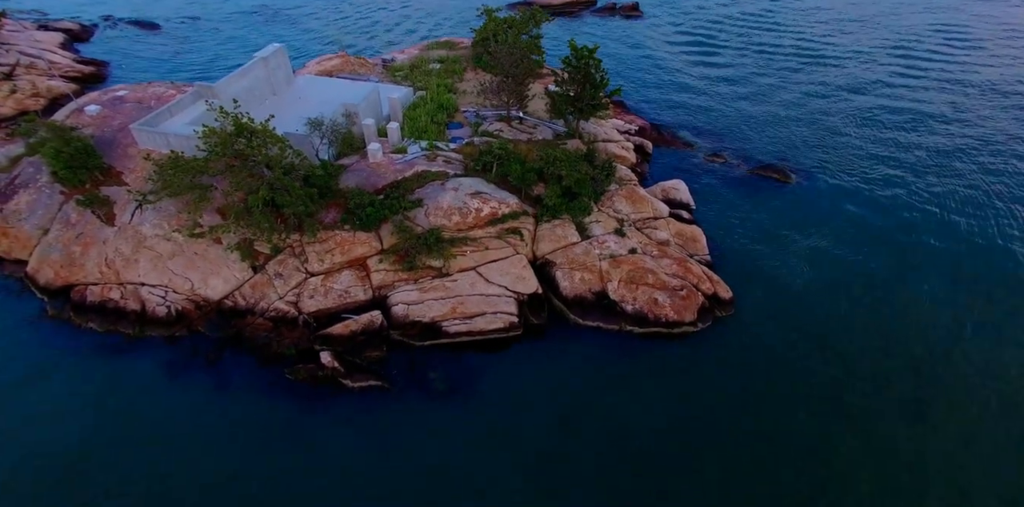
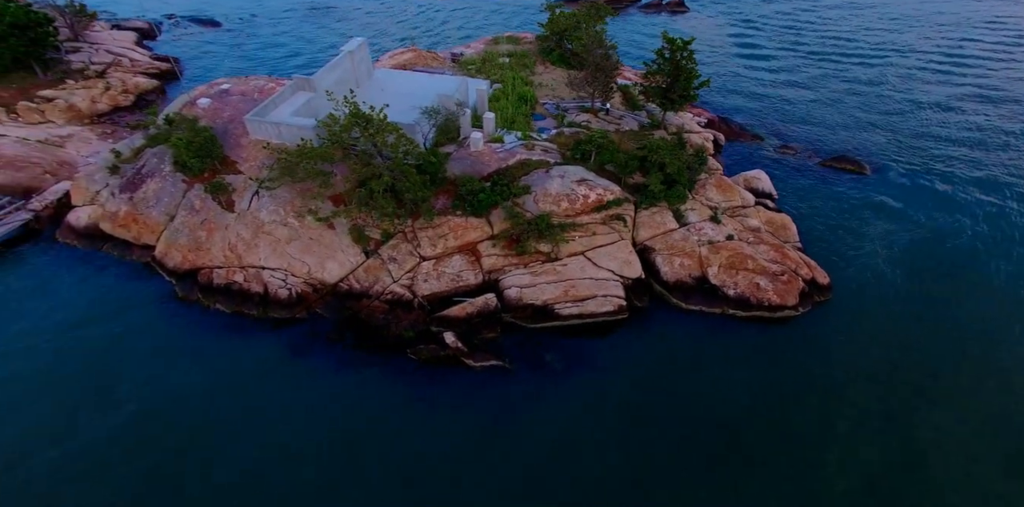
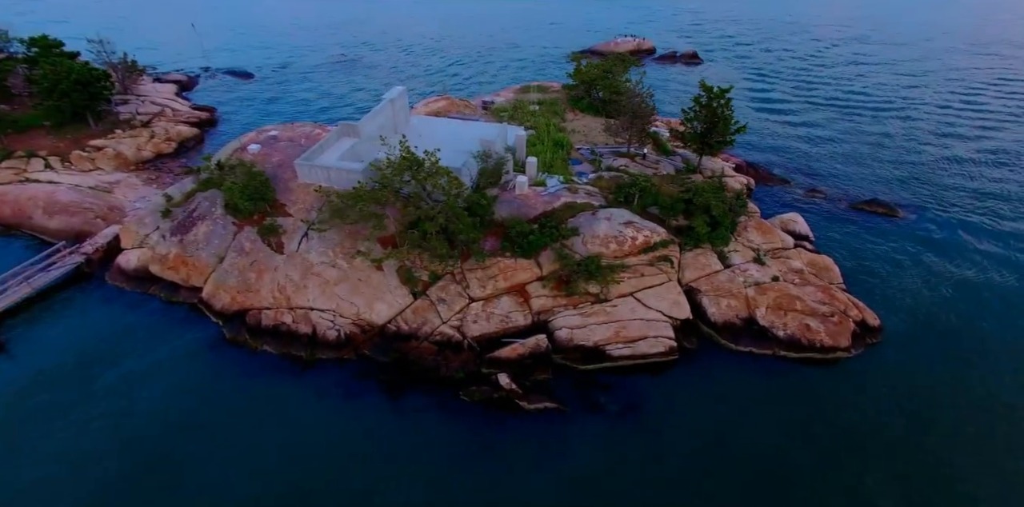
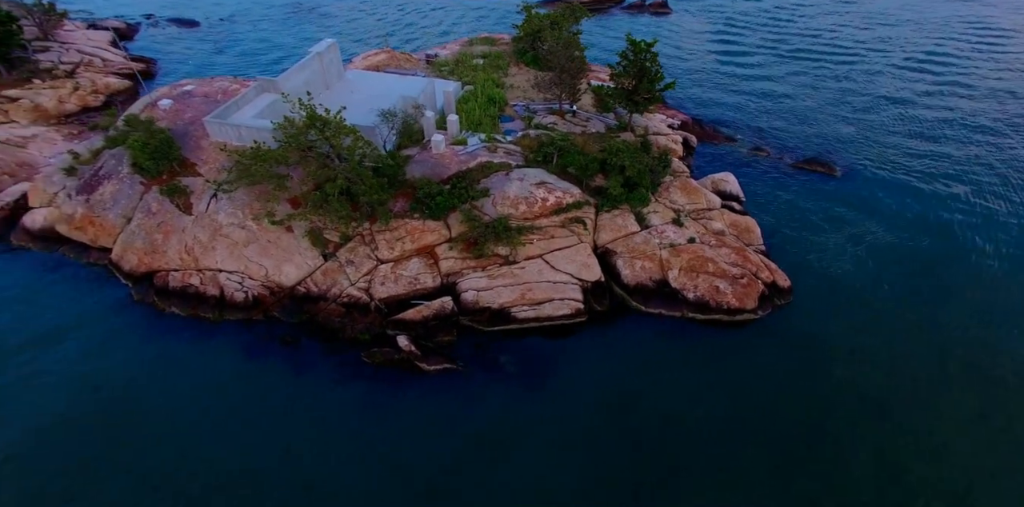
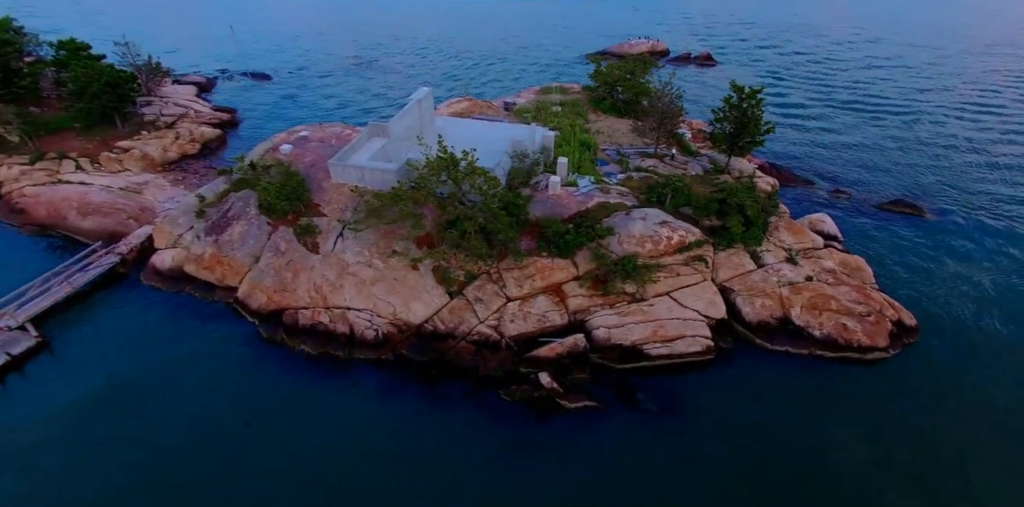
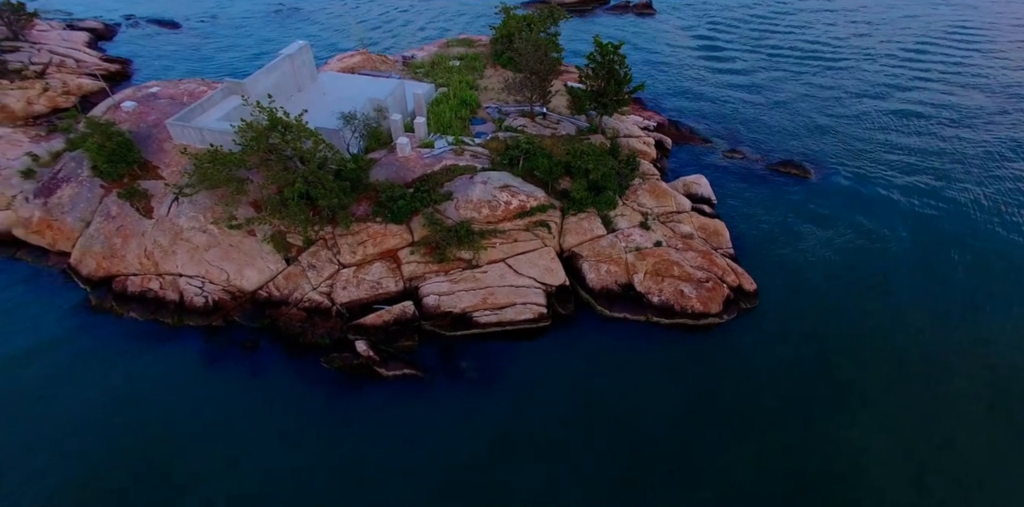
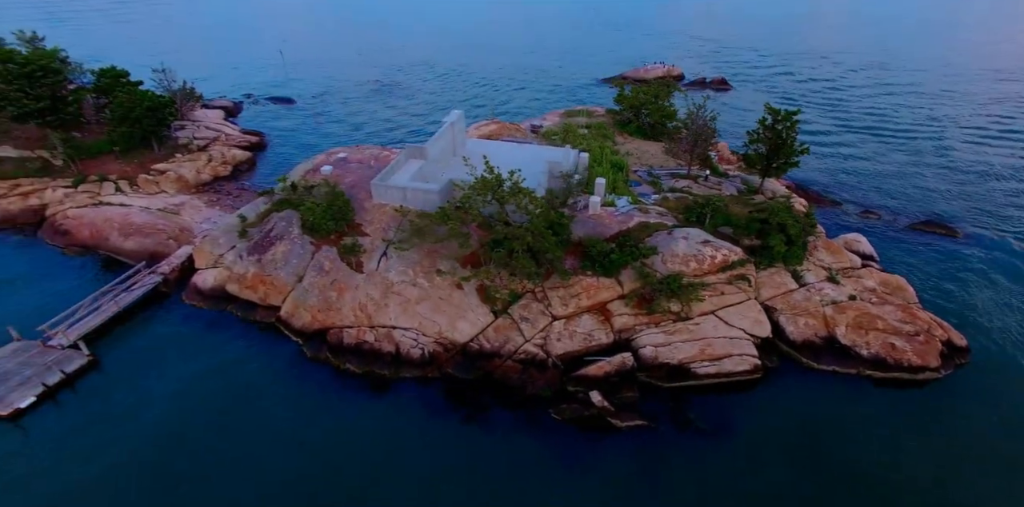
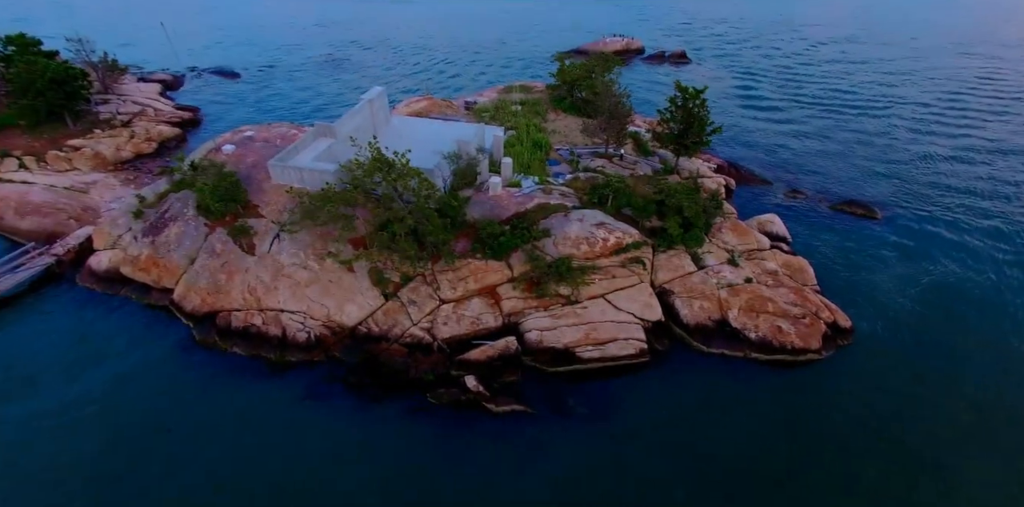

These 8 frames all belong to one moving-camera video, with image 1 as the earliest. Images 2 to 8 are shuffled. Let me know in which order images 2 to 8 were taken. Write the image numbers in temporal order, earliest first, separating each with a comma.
6, 4, 2, 8, 3, 5, 7
